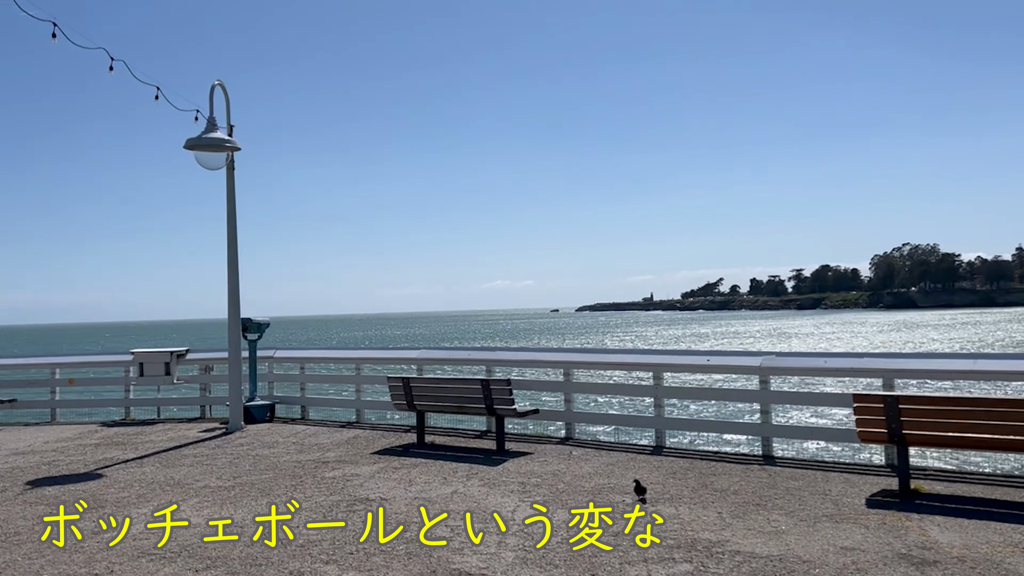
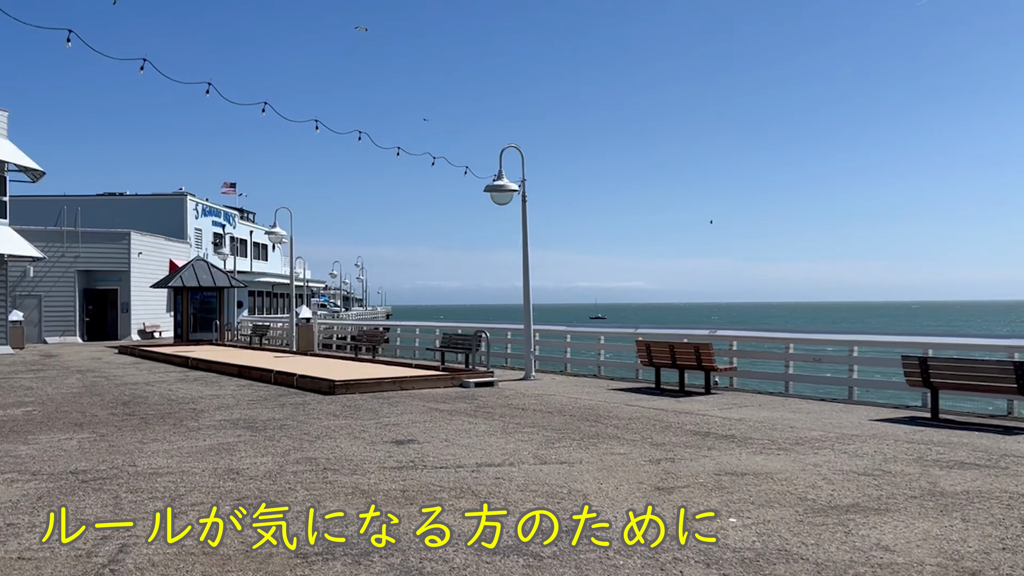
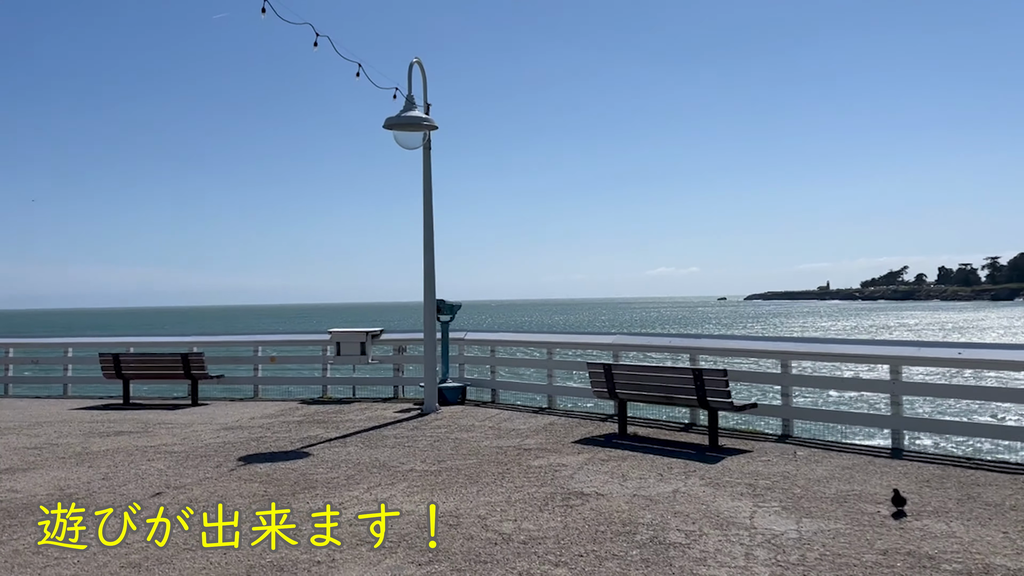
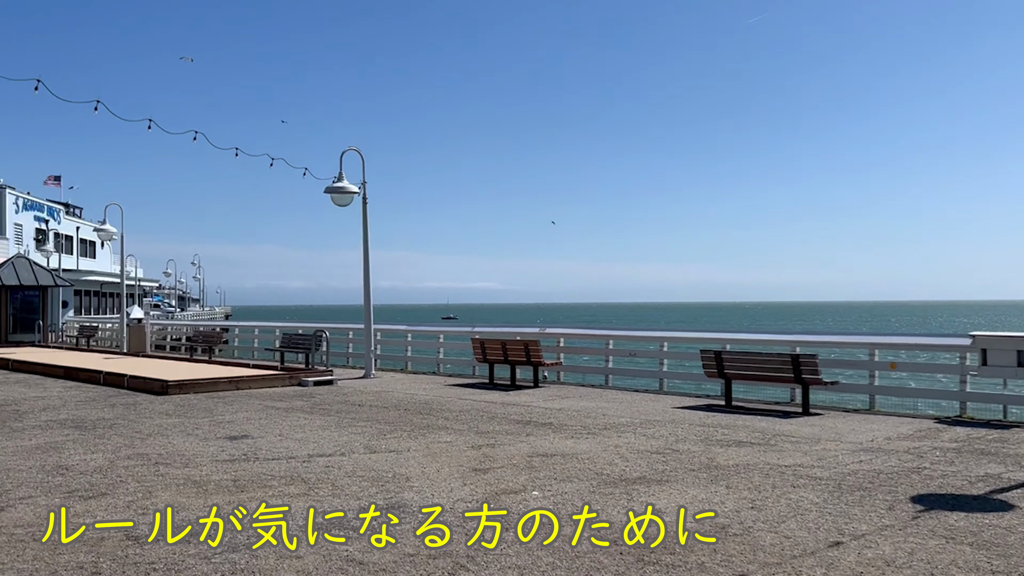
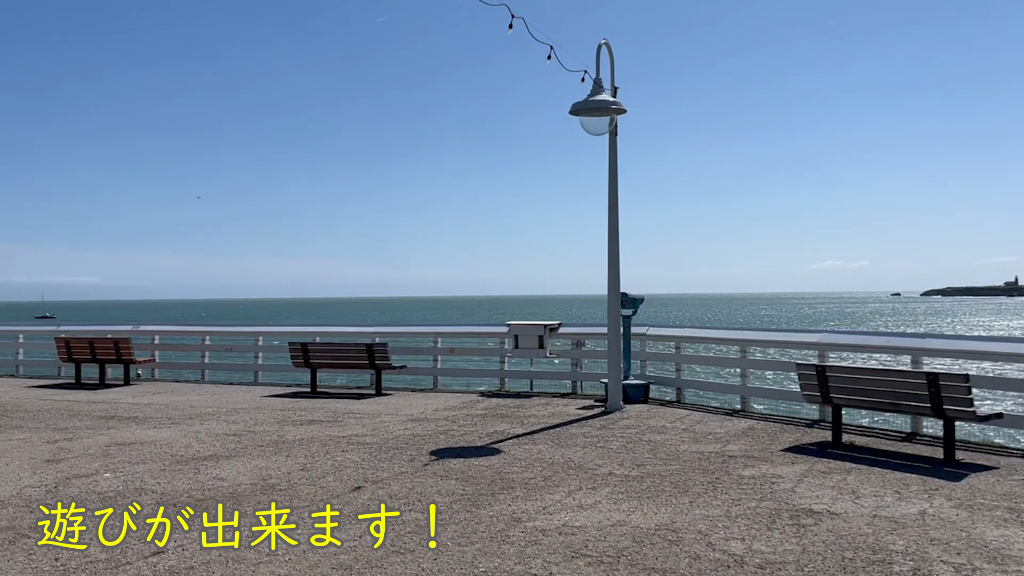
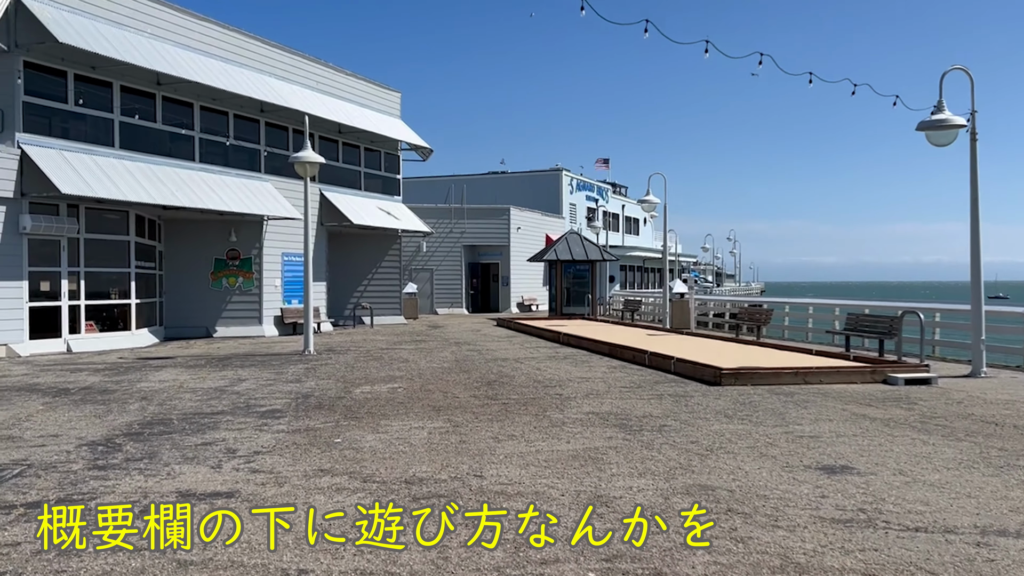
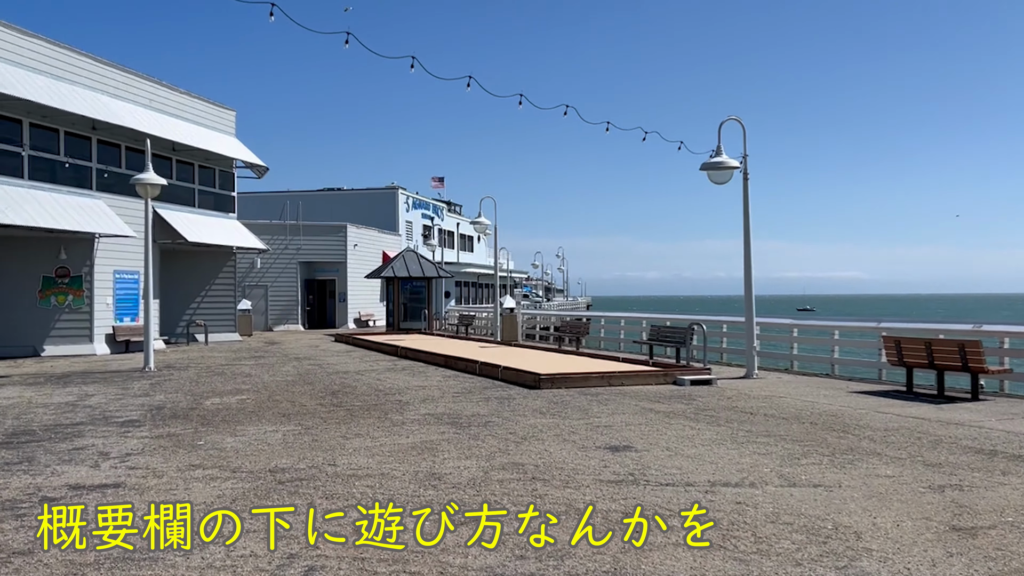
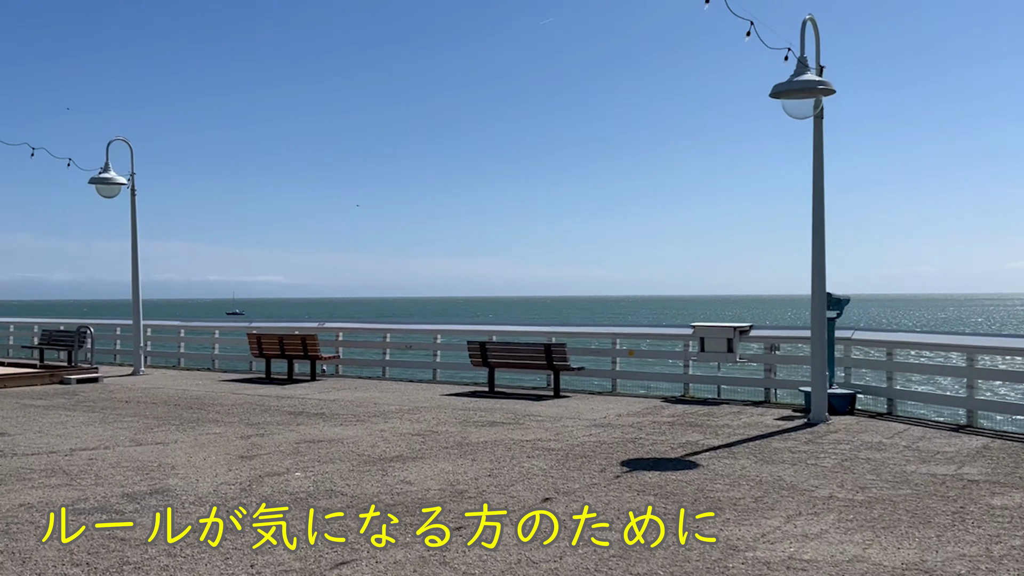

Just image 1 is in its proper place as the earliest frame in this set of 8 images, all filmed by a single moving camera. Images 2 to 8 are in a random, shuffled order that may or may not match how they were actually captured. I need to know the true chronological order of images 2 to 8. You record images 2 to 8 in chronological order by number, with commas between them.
3, 5, 8, 4, 2, 7, 6
